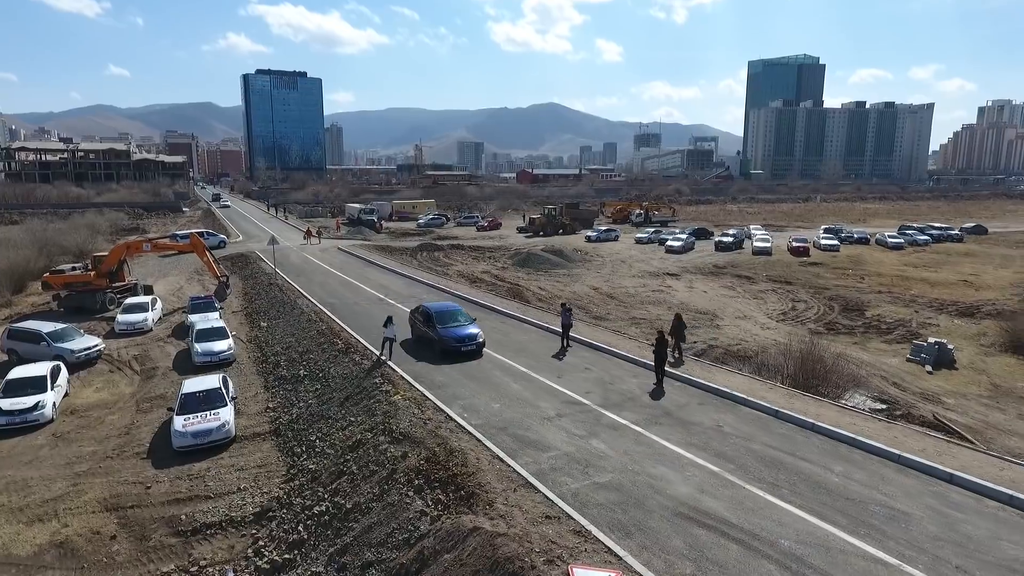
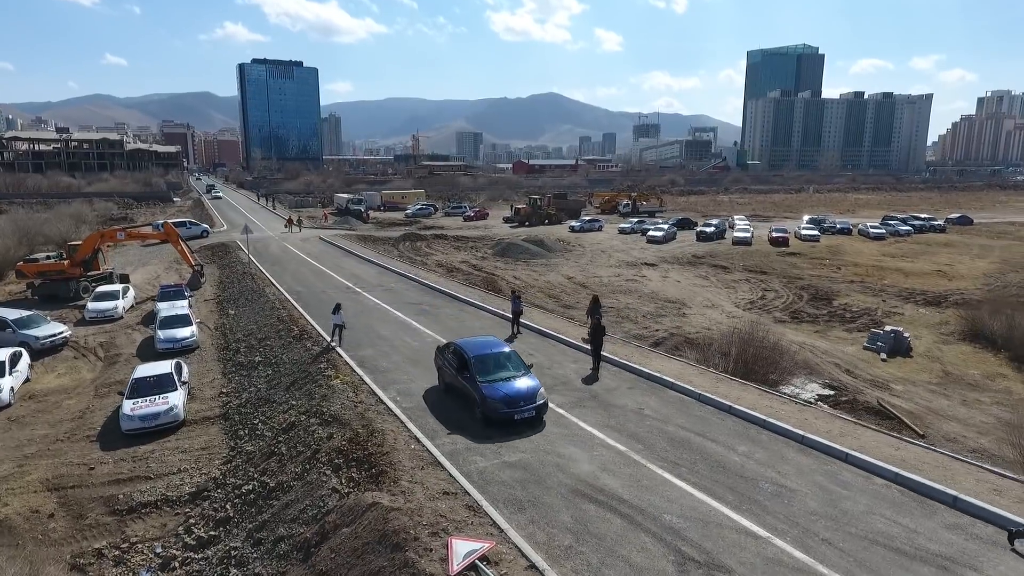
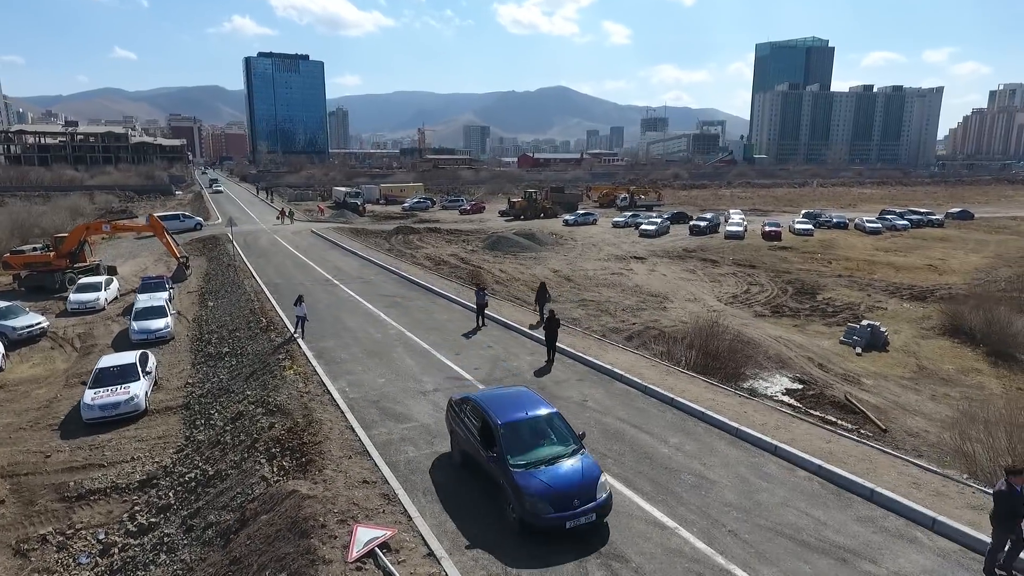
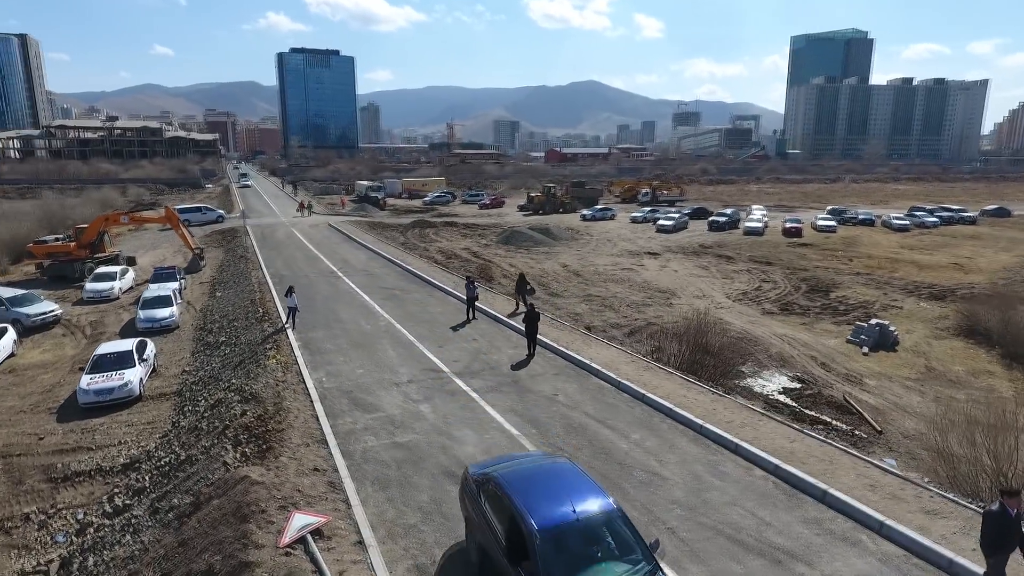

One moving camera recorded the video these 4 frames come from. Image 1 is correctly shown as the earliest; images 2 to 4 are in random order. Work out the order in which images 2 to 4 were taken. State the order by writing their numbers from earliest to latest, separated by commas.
2, 3, 4
